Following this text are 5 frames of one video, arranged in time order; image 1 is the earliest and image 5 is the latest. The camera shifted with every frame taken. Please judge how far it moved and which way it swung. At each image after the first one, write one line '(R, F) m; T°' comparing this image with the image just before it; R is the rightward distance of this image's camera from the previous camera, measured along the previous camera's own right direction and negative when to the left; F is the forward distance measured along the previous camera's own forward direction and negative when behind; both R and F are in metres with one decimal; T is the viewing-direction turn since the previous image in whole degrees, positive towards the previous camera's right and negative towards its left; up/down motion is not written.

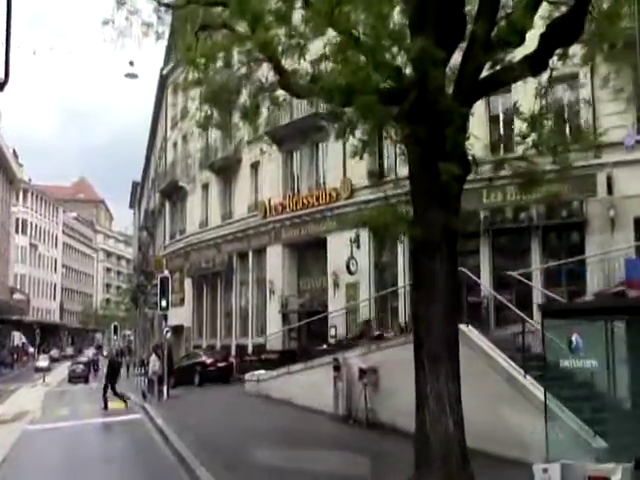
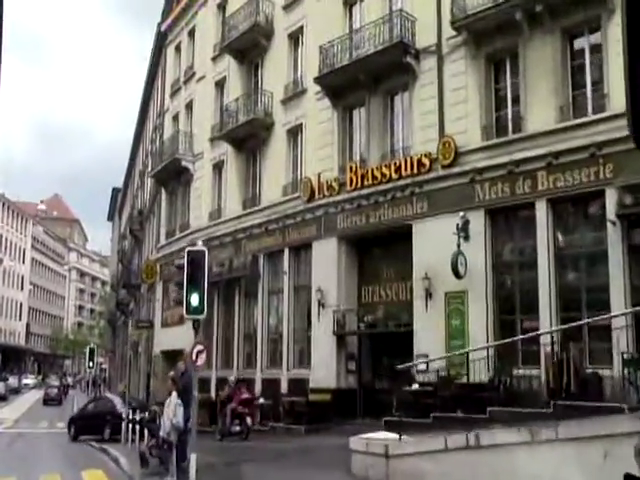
(-3.1, +9.6) m; +2°
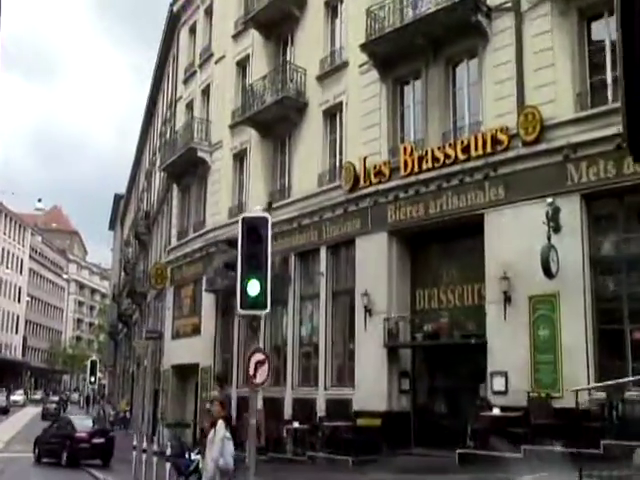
(-1.3, +3.5) m; 0°
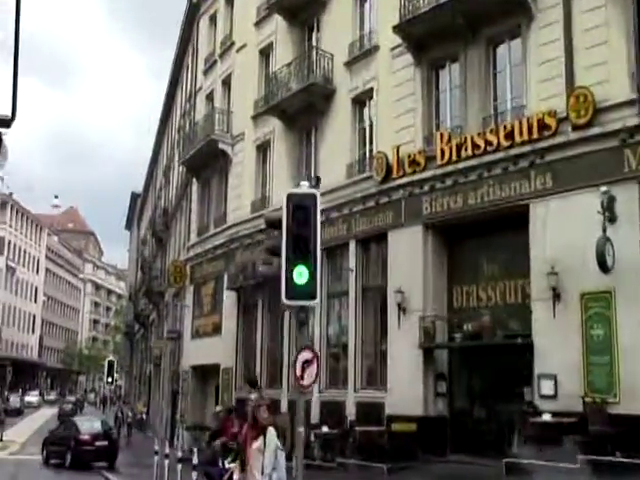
(-0.4, +1.1) m; -1°
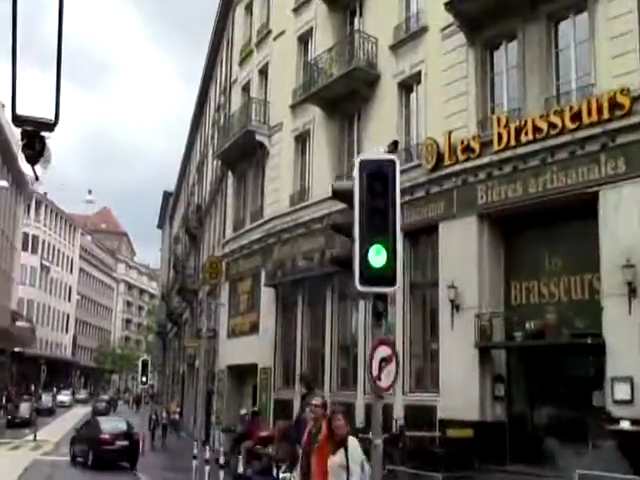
(-0.4, +1.1) m; -2°
